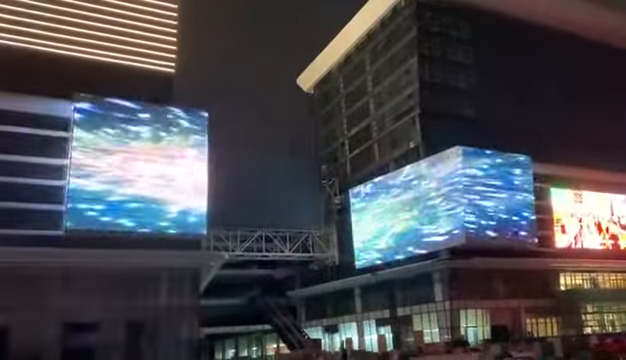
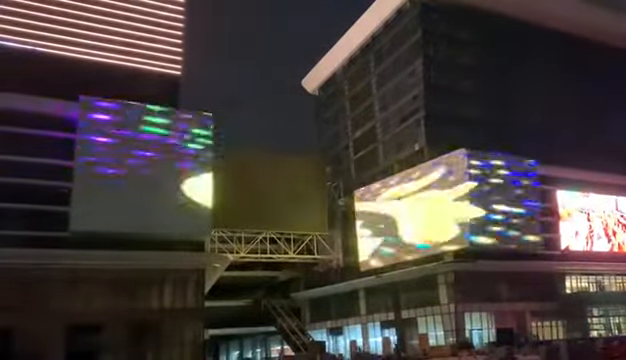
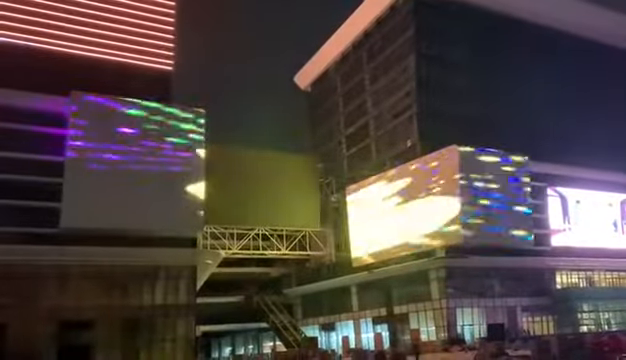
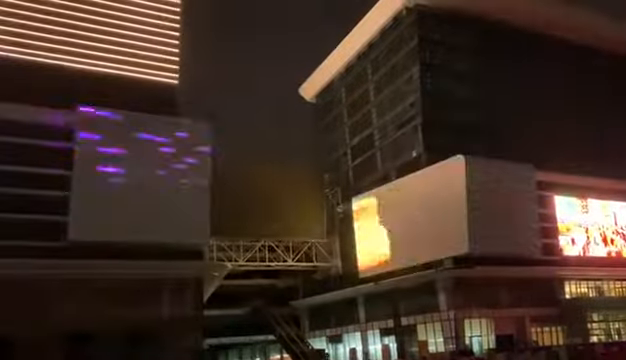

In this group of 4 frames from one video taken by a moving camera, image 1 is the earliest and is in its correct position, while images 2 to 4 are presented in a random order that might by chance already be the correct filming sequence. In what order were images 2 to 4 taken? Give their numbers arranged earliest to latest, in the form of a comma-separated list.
4, 2, 3
